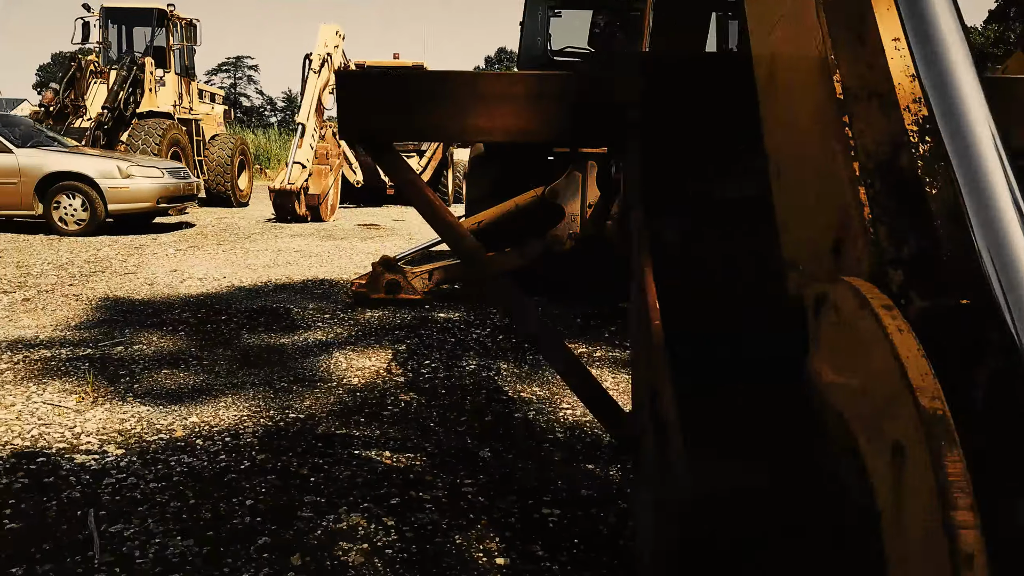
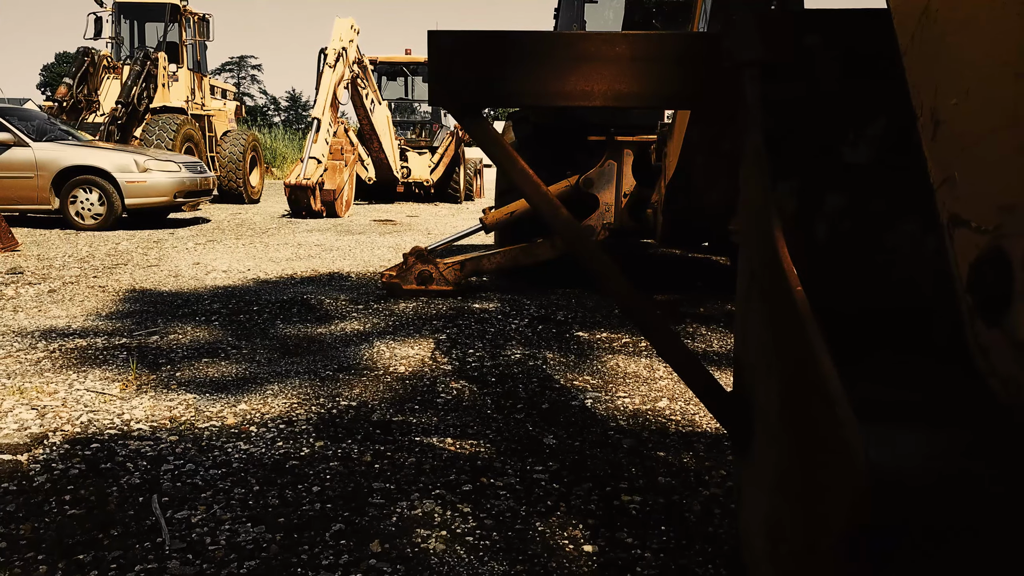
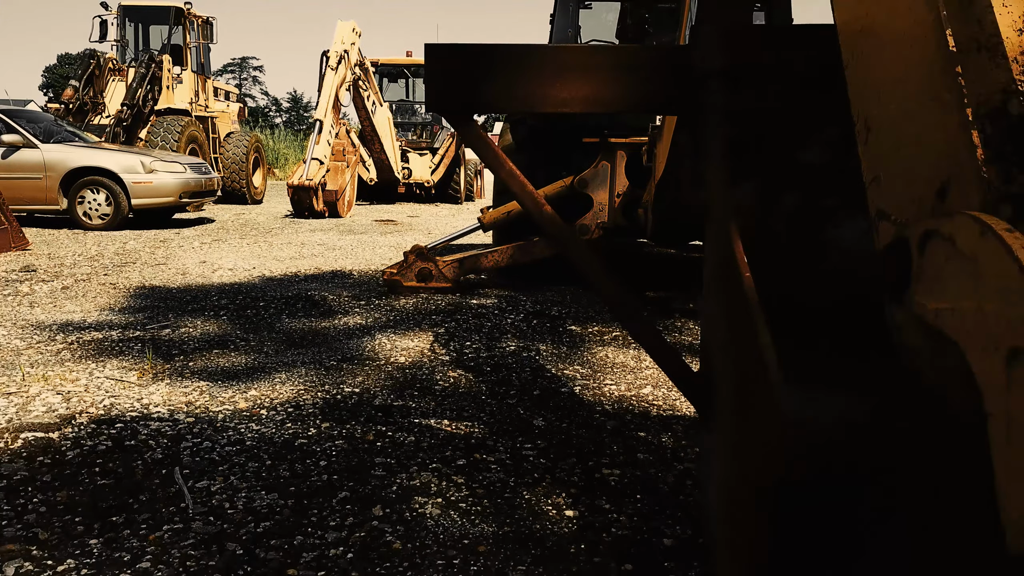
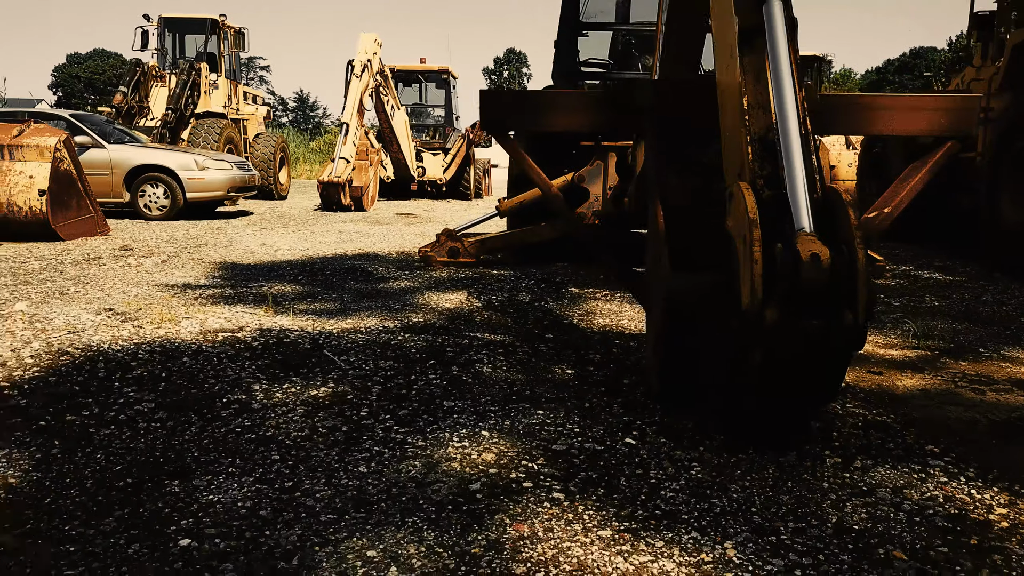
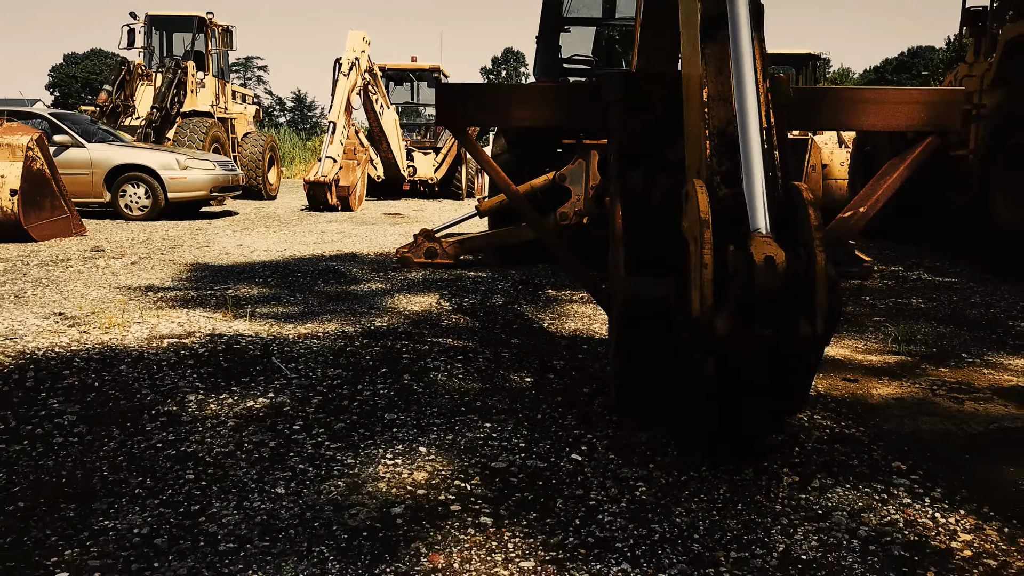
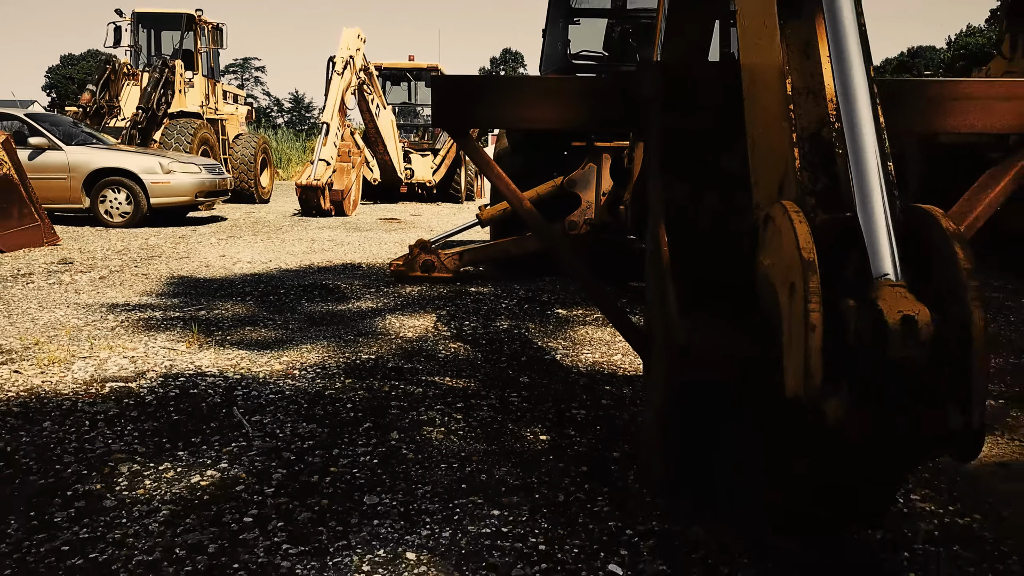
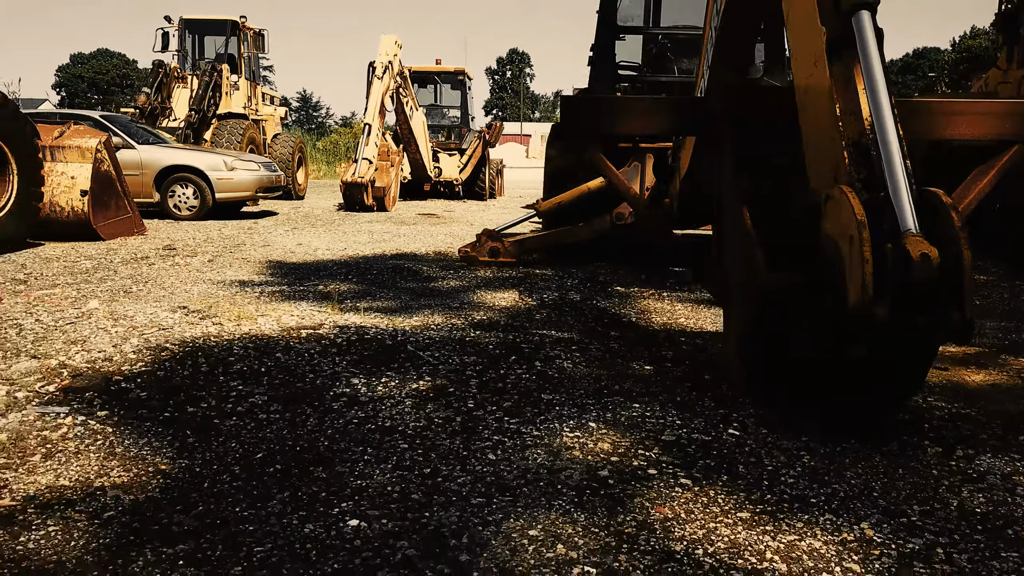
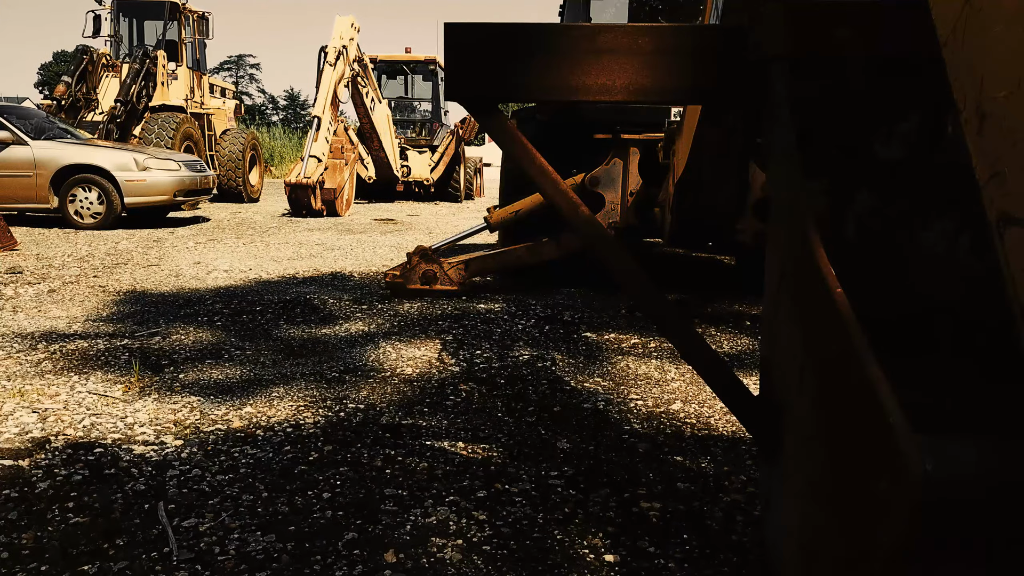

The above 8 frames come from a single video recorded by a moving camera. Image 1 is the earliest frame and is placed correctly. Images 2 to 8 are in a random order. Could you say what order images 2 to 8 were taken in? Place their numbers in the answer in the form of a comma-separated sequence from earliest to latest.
8, 2, 3, 6, 5, 4, 7
